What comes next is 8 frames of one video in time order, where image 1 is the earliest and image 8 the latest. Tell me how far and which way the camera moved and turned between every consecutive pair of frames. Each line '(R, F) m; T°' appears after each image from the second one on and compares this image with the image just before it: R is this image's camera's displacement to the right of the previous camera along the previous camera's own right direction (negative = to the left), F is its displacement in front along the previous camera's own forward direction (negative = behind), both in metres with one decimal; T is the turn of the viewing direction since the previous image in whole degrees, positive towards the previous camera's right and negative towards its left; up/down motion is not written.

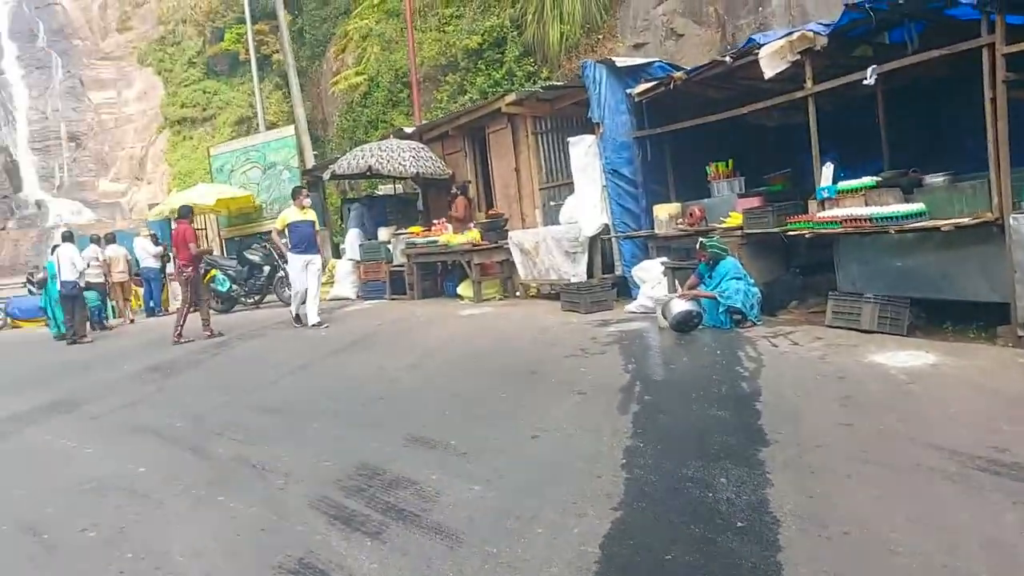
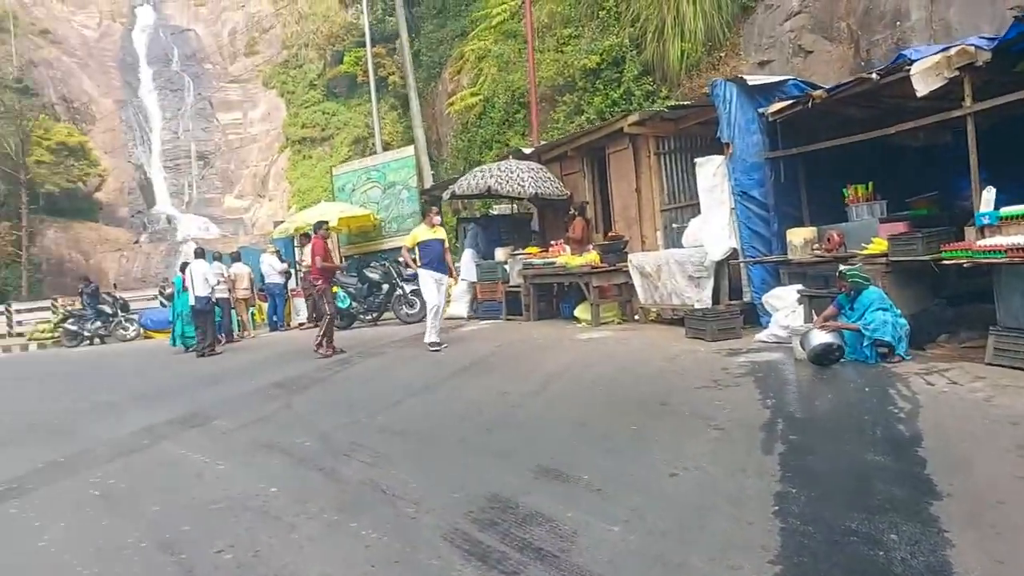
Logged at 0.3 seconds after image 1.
(-0.2, +0.2) m; -7°
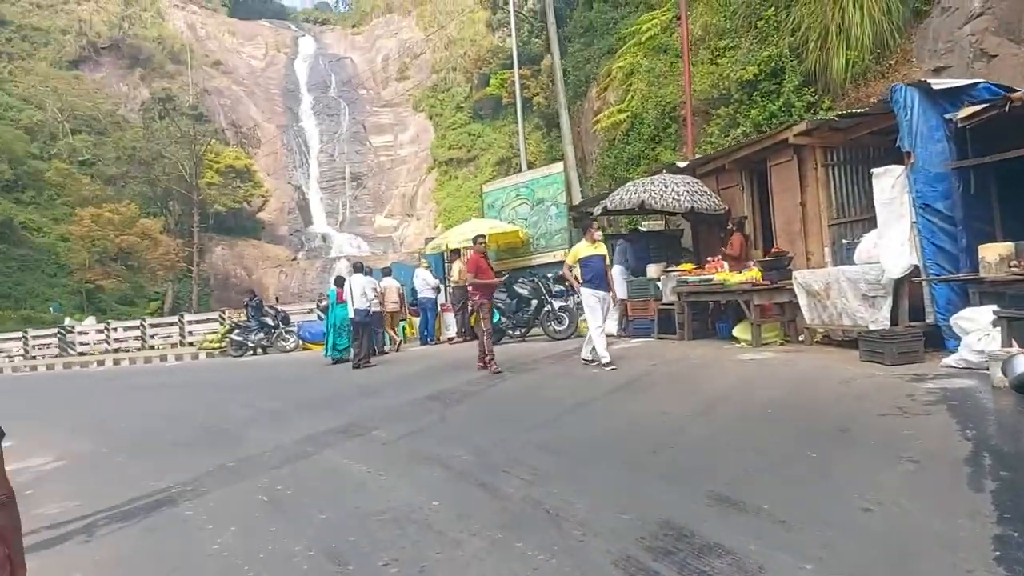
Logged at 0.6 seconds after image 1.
(-0.2, +0.2) m; -9°
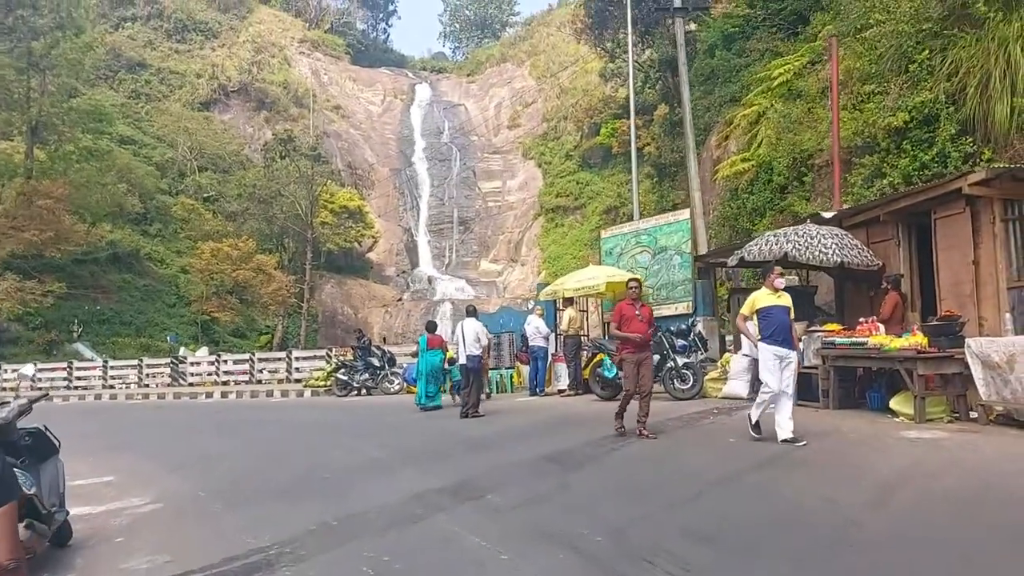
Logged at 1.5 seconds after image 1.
(-0.3, +0.8) m; -7°
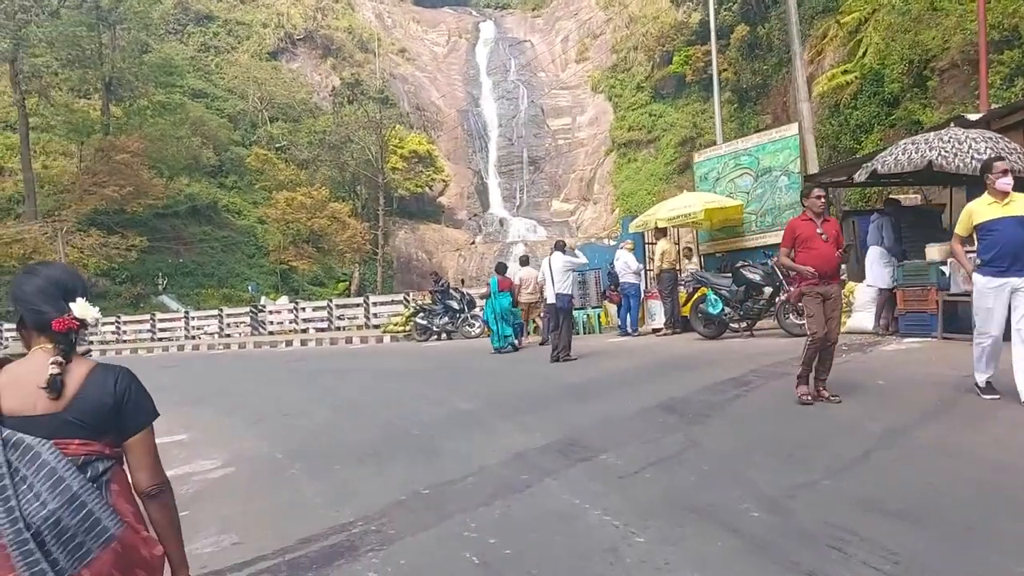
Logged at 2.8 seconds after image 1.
(-0.3, +1.2) m; -5°
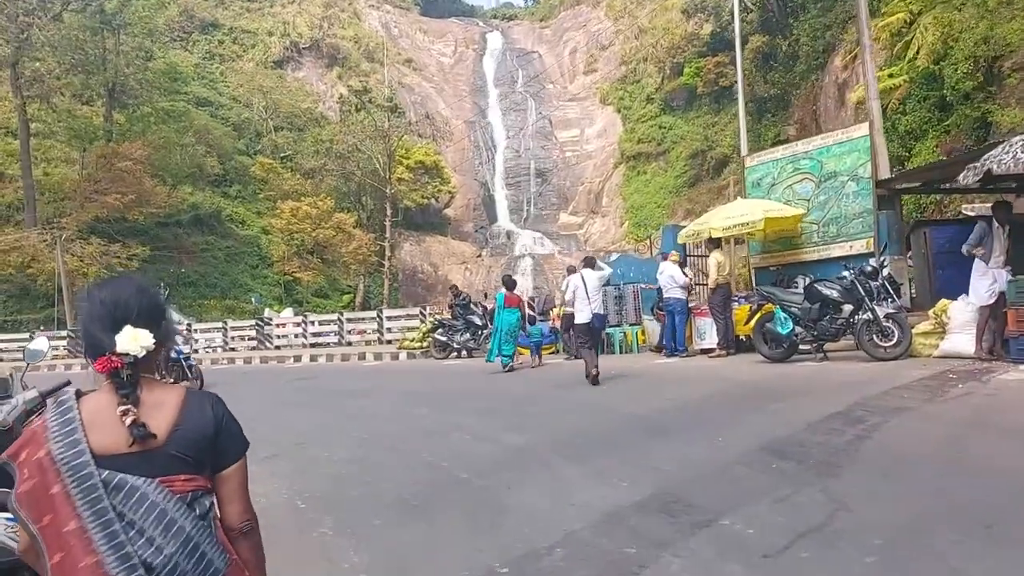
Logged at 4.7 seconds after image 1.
(-0.5, +1.4) m; 0°
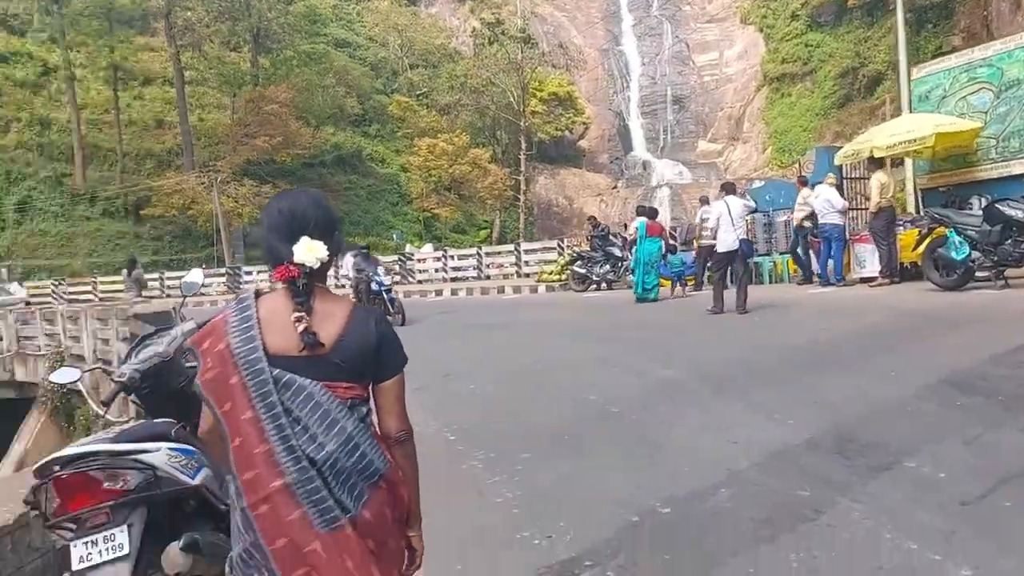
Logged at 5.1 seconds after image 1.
(-0.1, +0.3) m; -9°
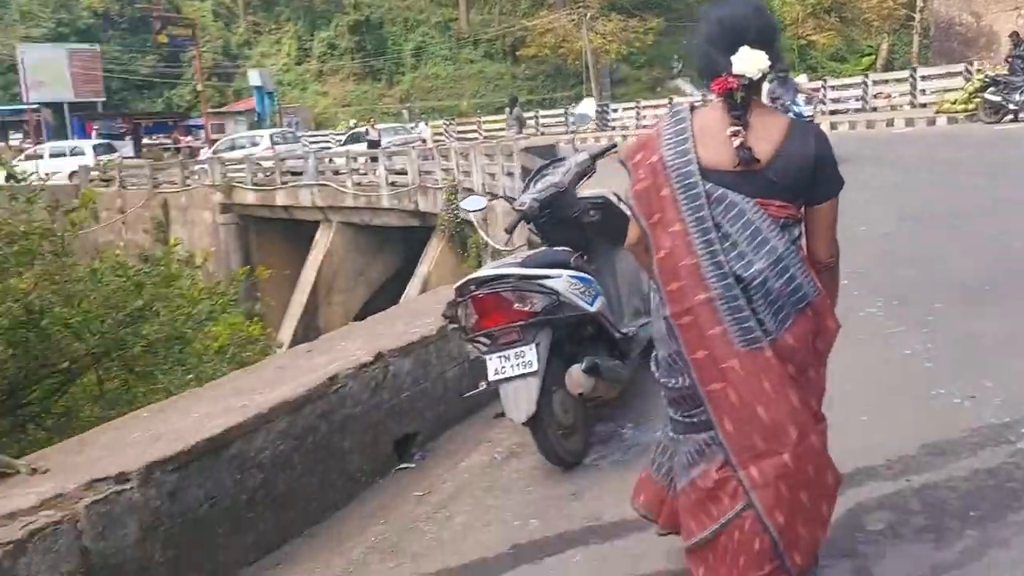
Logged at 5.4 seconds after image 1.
(-0.2, +0.1) m; -23°
